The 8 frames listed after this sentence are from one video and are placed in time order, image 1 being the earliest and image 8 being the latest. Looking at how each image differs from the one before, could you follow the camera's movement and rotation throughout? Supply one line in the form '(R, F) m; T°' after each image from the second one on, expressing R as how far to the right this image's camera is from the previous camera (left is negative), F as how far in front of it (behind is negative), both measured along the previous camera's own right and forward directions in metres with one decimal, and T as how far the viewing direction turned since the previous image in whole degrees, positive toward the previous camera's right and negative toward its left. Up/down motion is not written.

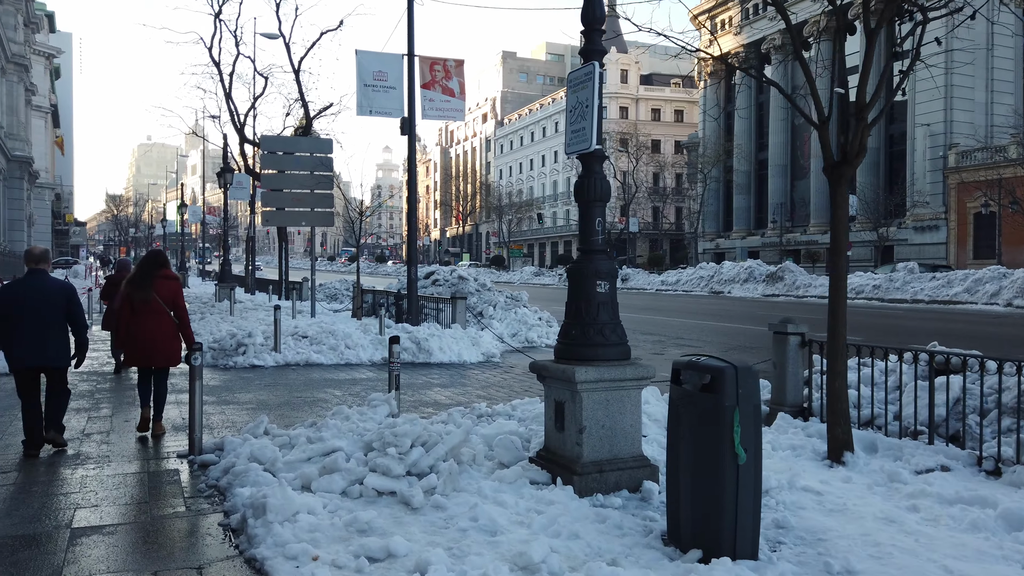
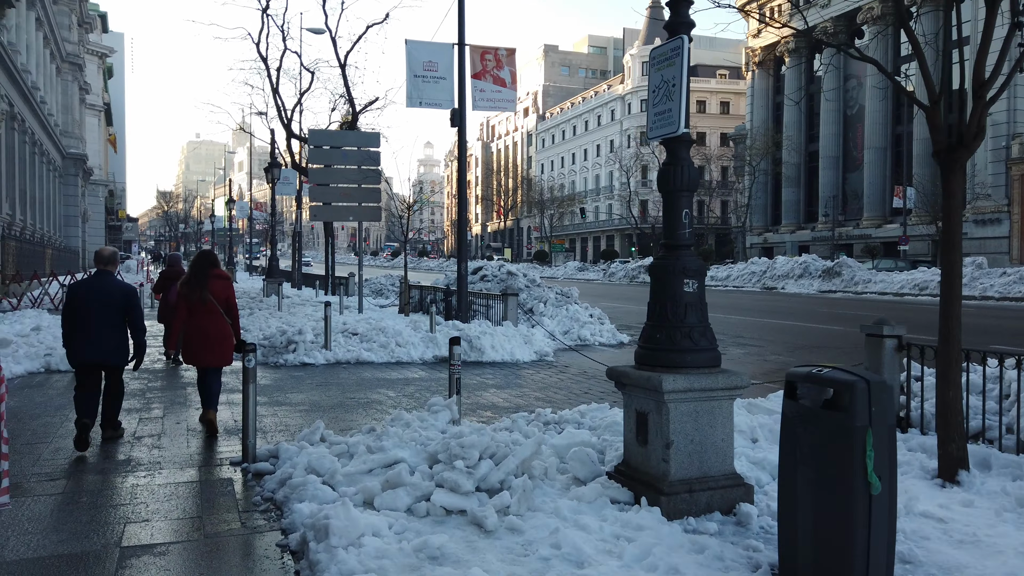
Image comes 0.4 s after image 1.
(-0.3, +0.5) m; -3°
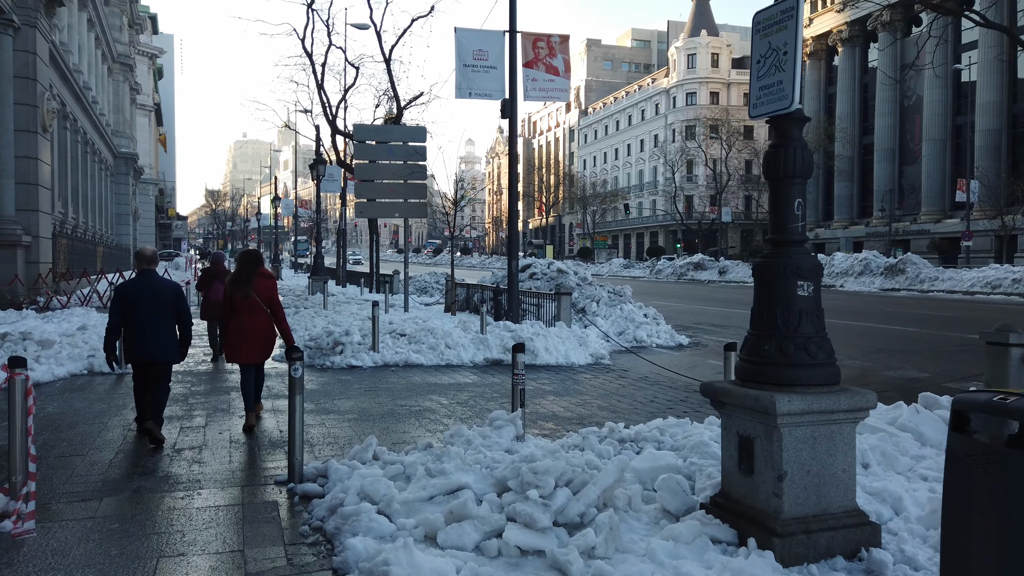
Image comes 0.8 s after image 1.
(-0.2, +0.6) m; -3°
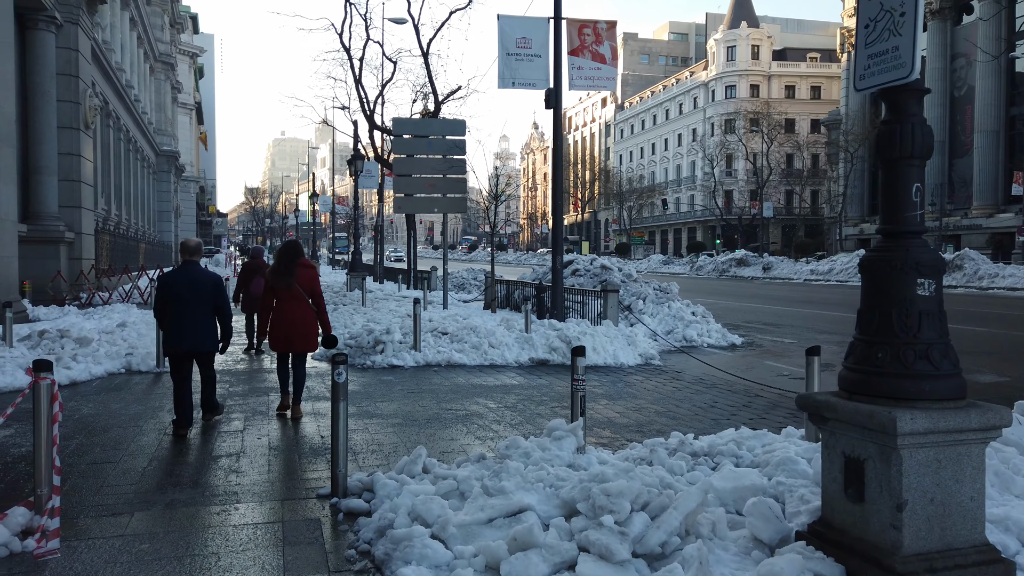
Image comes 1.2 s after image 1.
(-0.2, +0.5) m; -3°
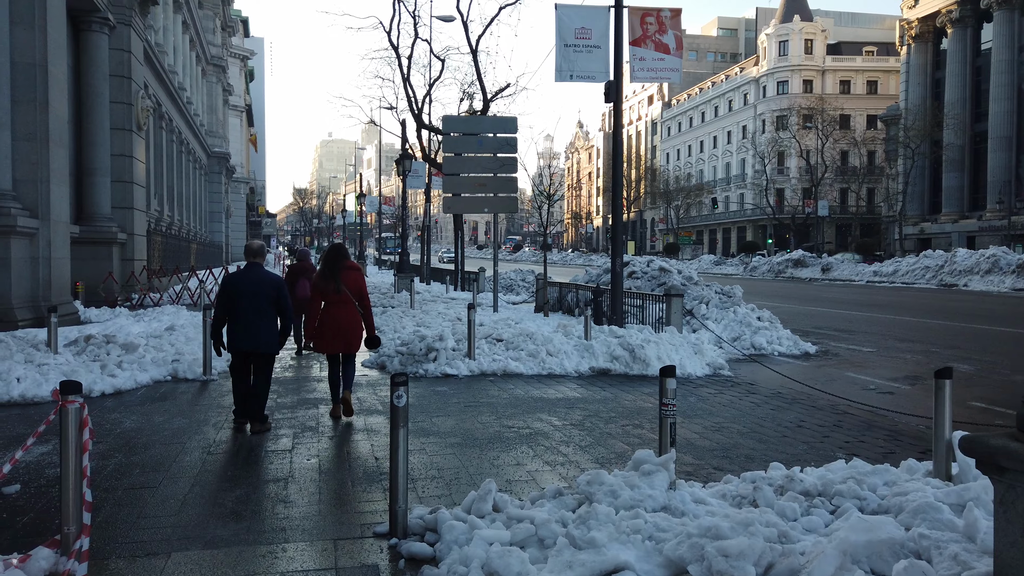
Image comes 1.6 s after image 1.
(-0.2, +0.6) m; -3°
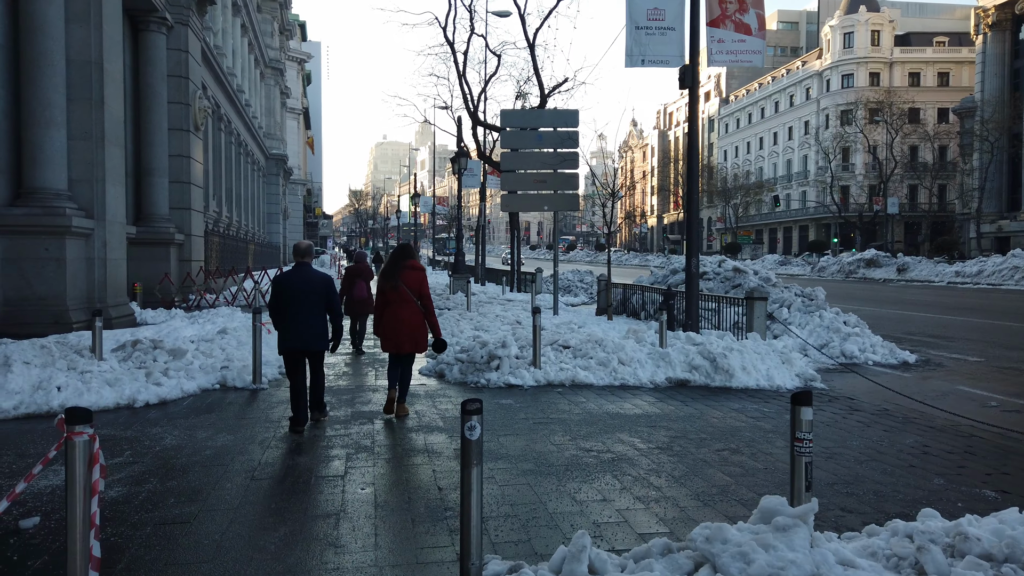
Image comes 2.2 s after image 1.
(-0.2, +0.8) m; -4°
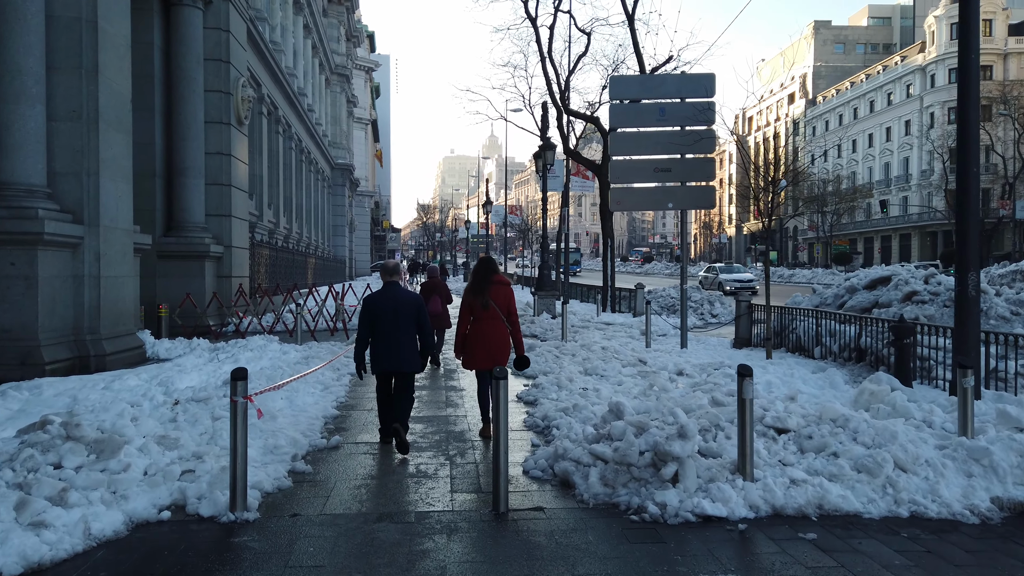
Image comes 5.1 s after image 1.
(-0.9, +4.3) m; -5°
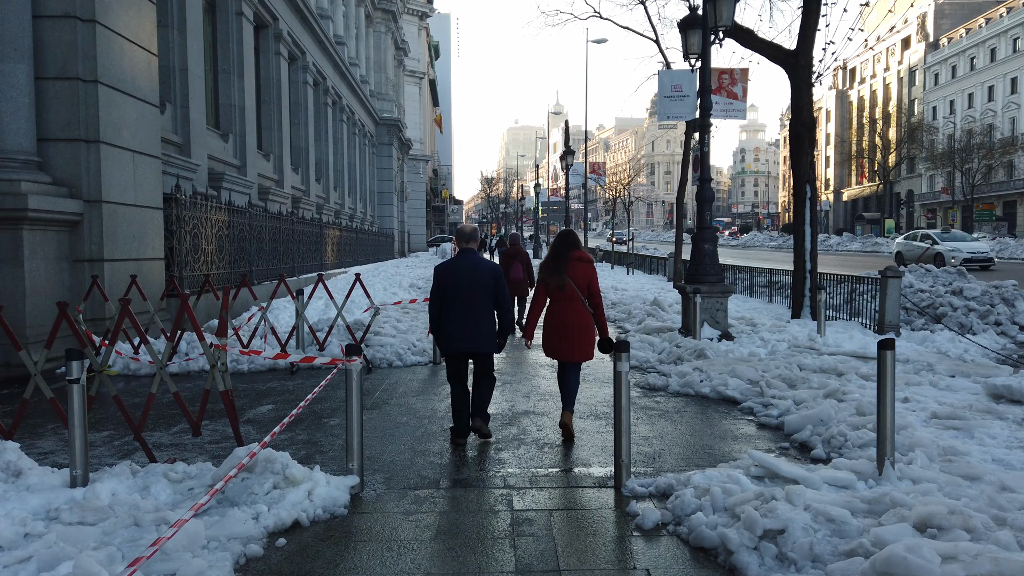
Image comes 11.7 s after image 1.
(0.0, +2.1) m; -5°
